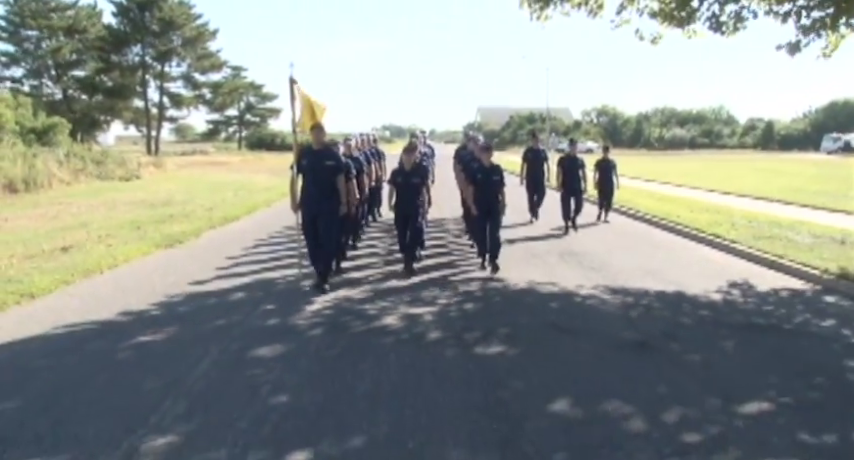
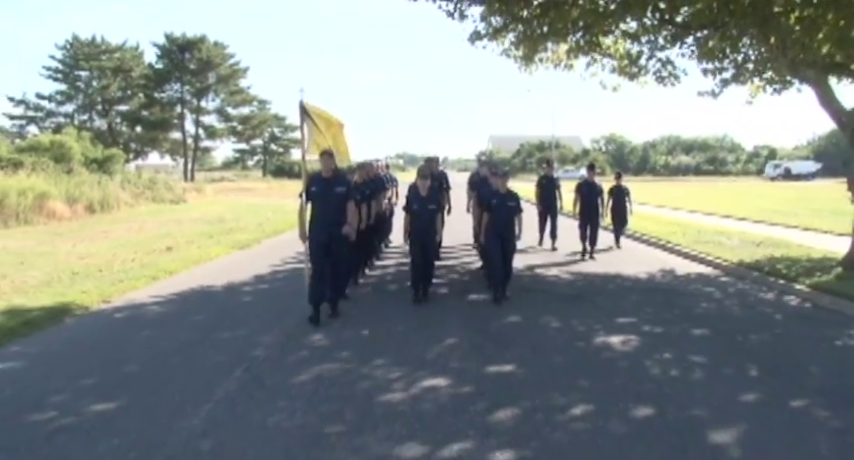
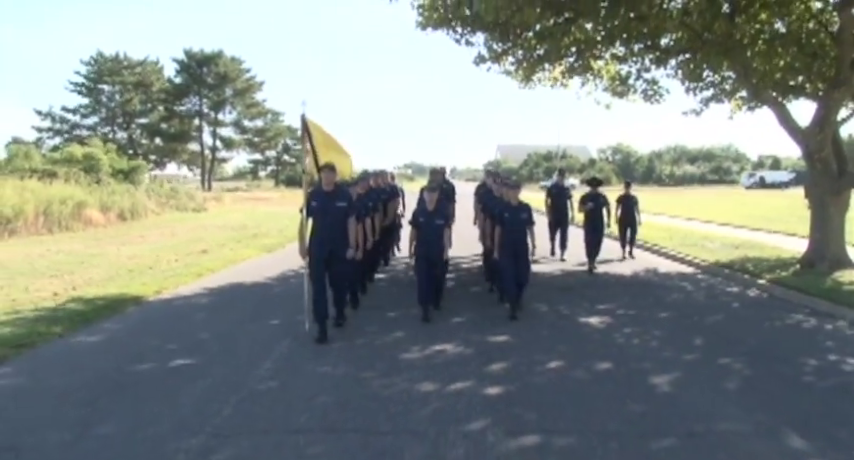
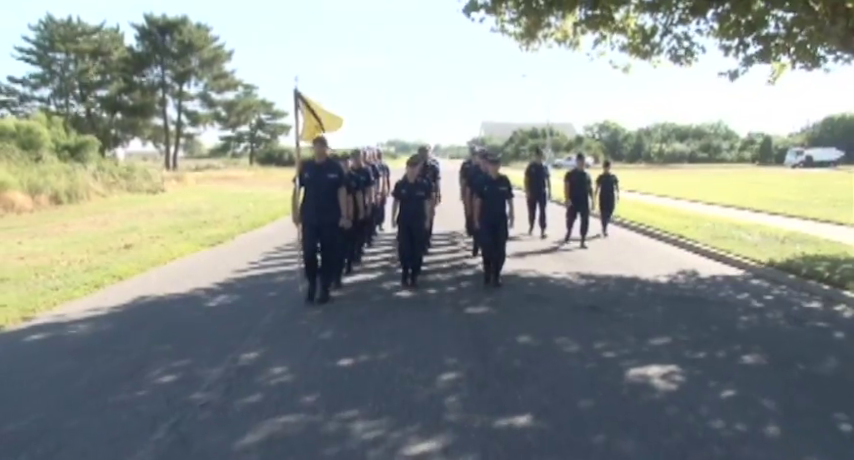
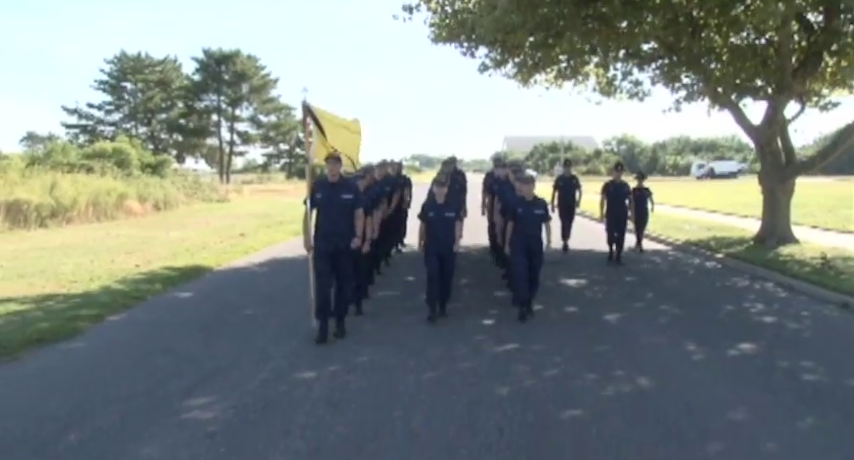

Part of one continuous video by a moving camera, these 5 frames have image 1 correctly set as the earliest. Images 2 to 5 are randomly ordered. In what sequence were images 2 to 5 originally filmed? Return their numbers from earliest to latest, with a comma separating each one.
4, 2, 3, 5
